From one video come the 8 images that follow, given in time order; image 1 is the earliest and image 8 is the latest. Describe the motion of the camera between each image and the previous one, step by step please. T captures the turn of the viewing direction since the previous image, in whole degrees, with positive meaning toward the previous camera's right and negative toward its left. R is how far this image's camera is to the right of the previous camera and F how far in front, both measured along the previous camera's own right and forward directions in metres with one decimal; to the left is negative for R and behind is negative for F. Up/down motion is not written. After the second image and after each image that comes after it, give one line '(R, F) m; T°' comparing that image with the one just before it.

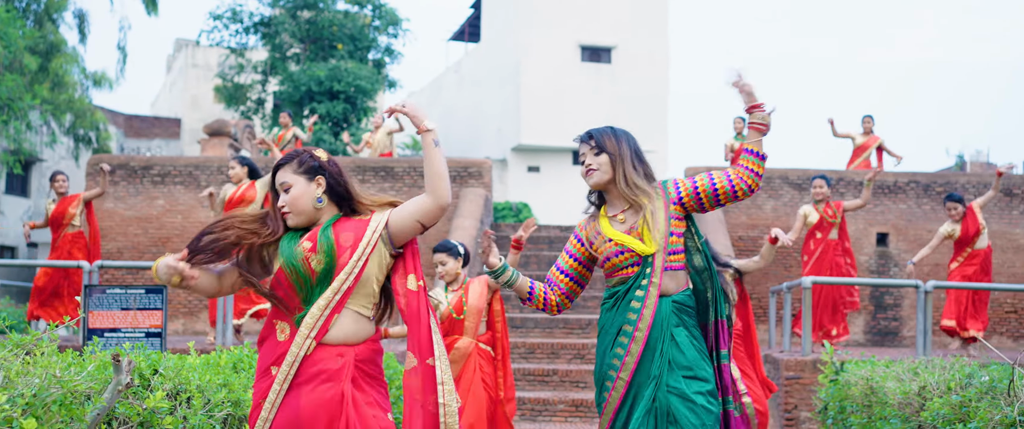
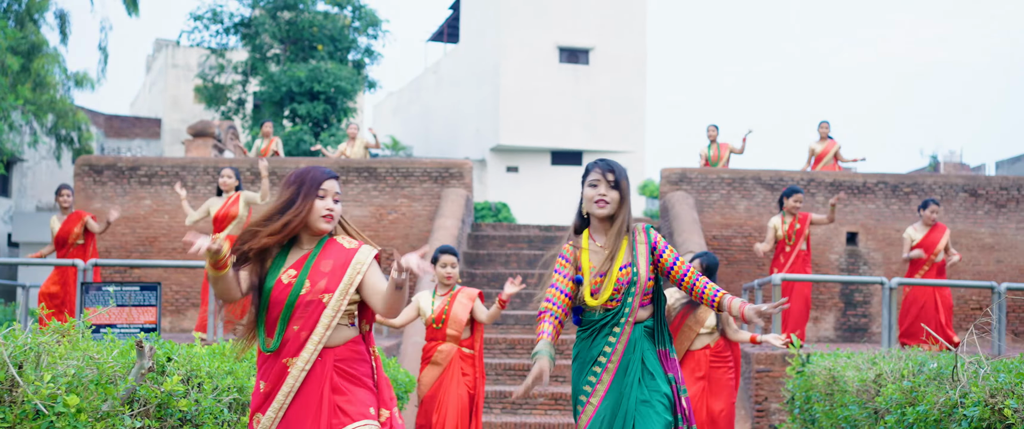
(0.0, -0.3) m; +1°
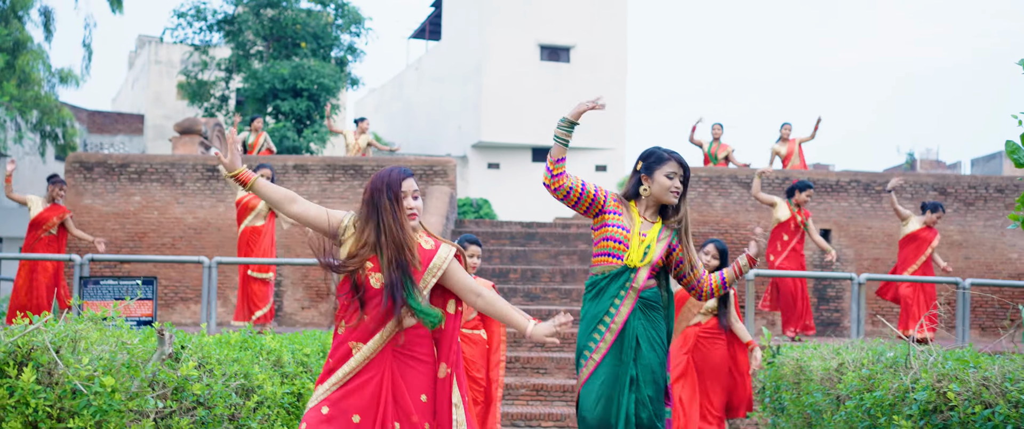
(0.0, -0.3) m; +1°
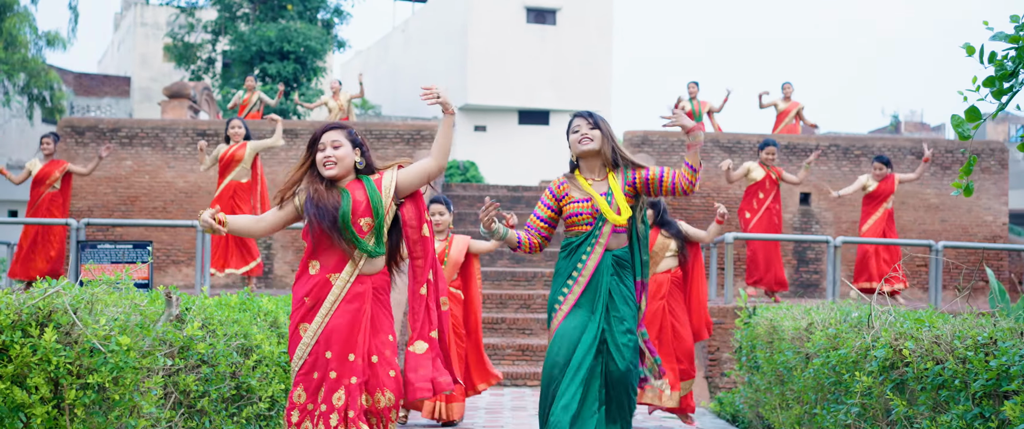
(0.0, -0.2) m; +1°
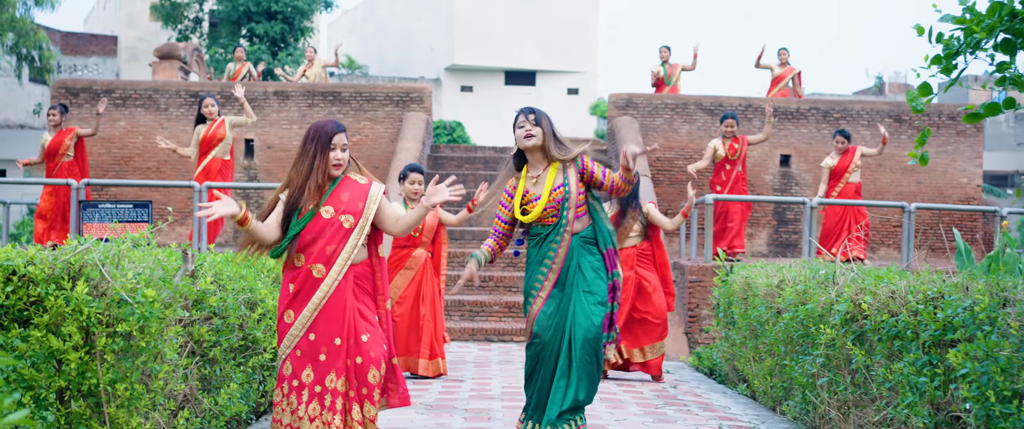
(0.0, -0.3) m; +1°
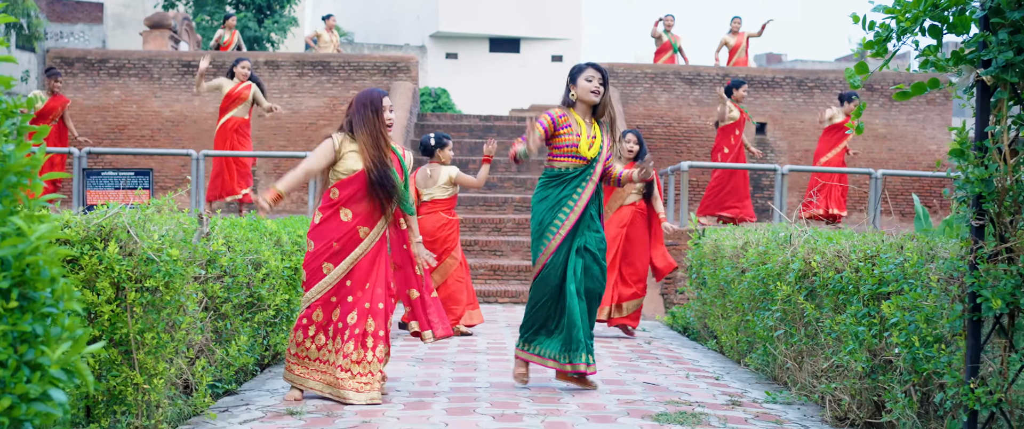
(0.0, -0.4) m; +1°
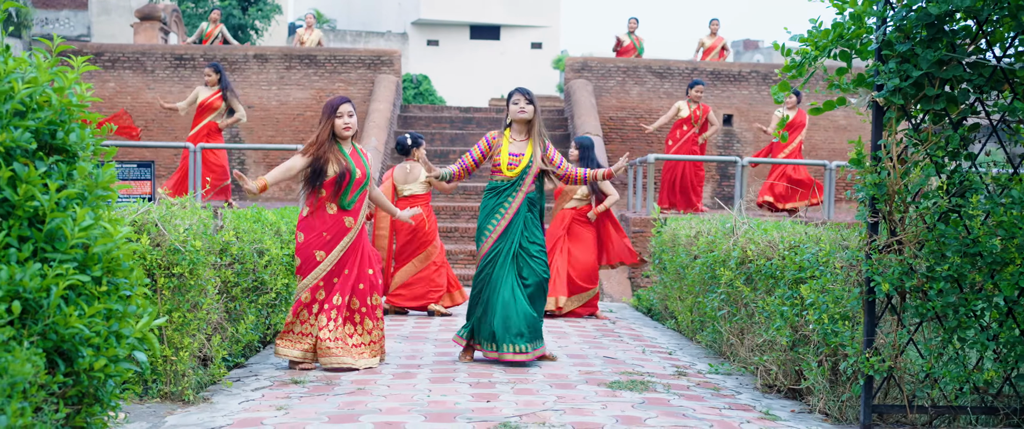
(0.0, -0.7) m; +1°
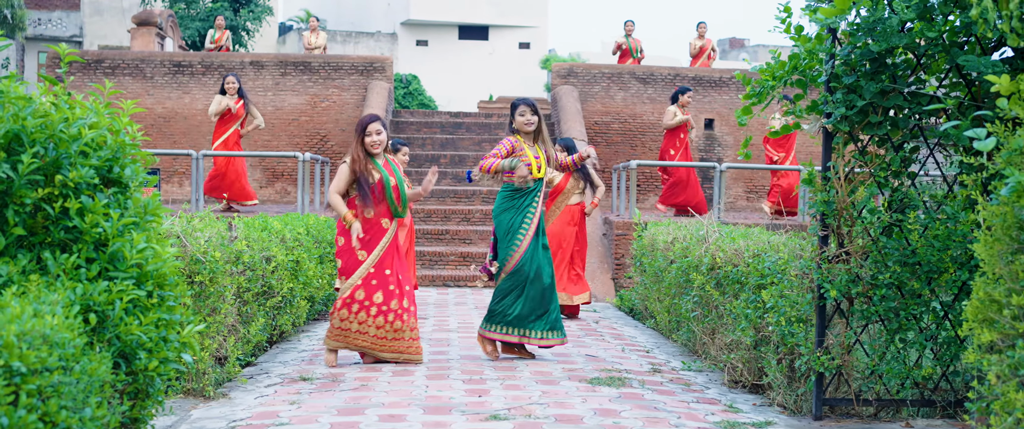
(0.0, -0.5) m; +1°
